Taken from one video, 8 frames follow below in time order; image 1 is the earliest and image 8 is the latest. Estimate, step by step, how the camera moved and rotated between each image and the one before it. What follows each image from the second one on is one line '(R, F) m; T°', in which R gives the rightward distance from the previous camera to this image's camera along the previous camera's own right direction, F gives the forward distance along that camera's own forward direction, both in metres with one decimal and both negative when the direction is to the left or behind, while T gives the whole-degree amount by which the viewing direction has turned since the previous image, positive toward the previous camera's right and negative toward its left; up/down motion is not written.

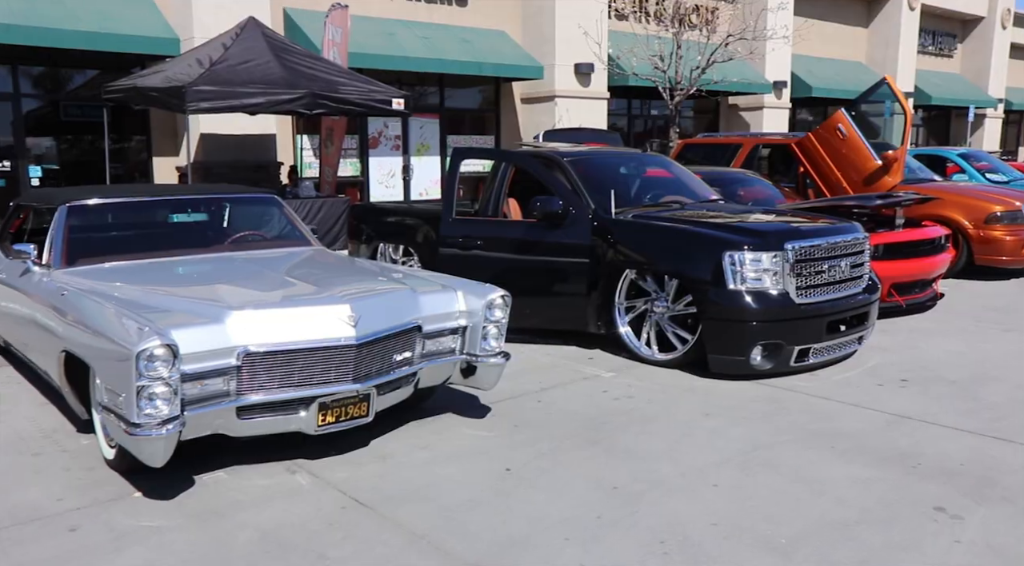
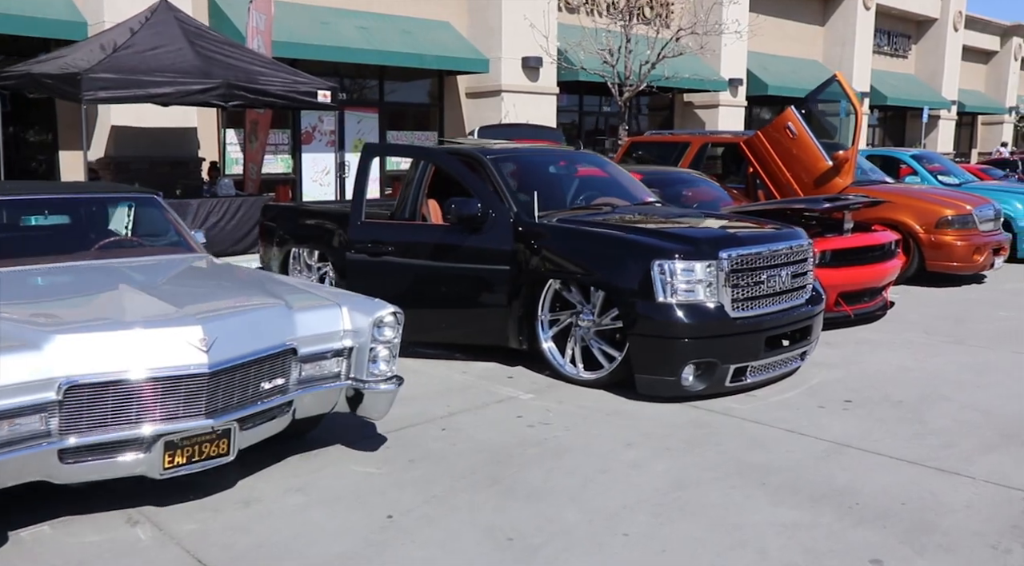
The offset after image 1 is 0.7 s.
(+0.4, +0.6) m; +3°
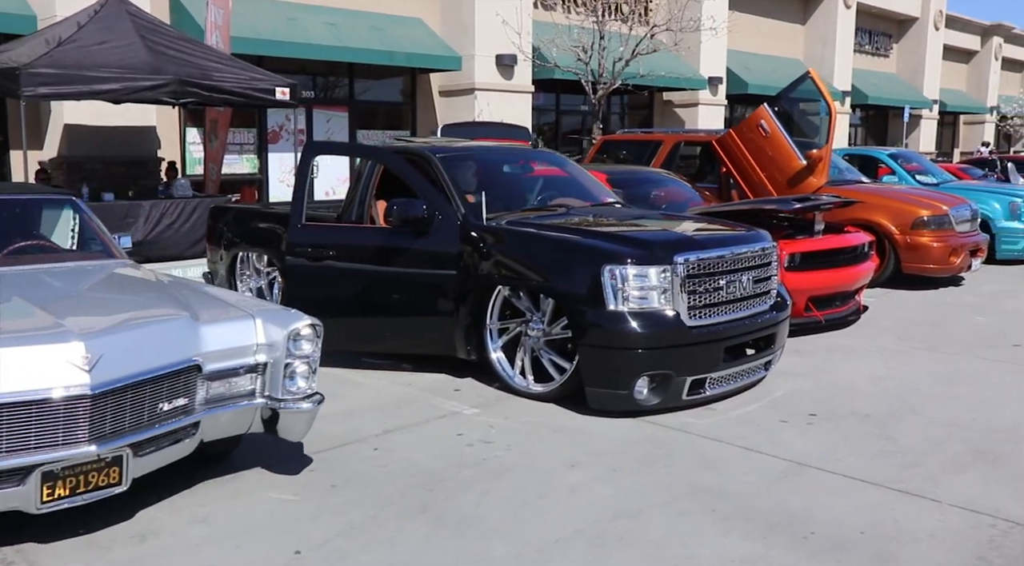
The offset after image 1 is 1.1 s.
(+0.3, +0.3) m; +1°
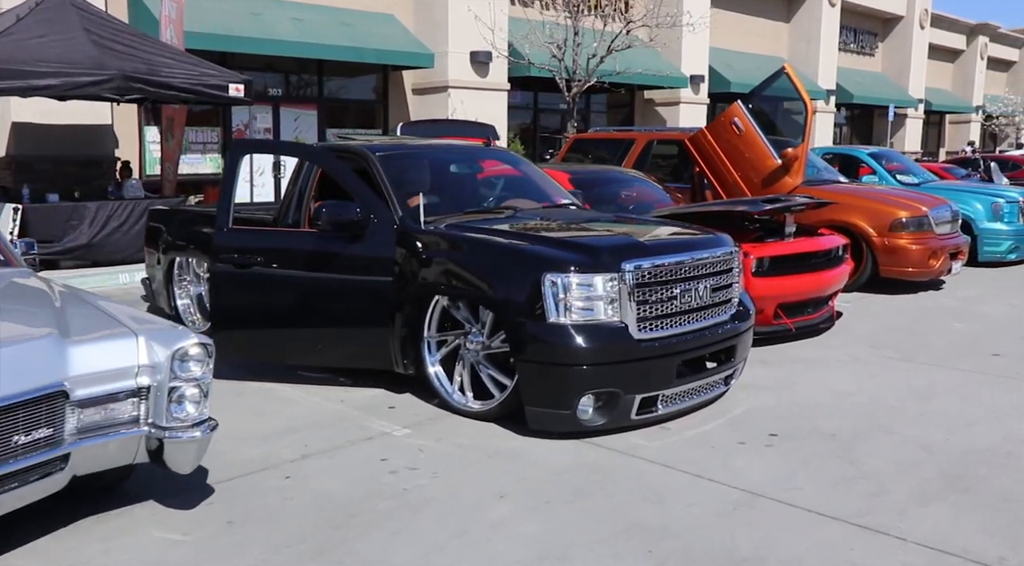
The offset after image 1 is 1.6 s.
(+0.3, +0.4) m; +1°
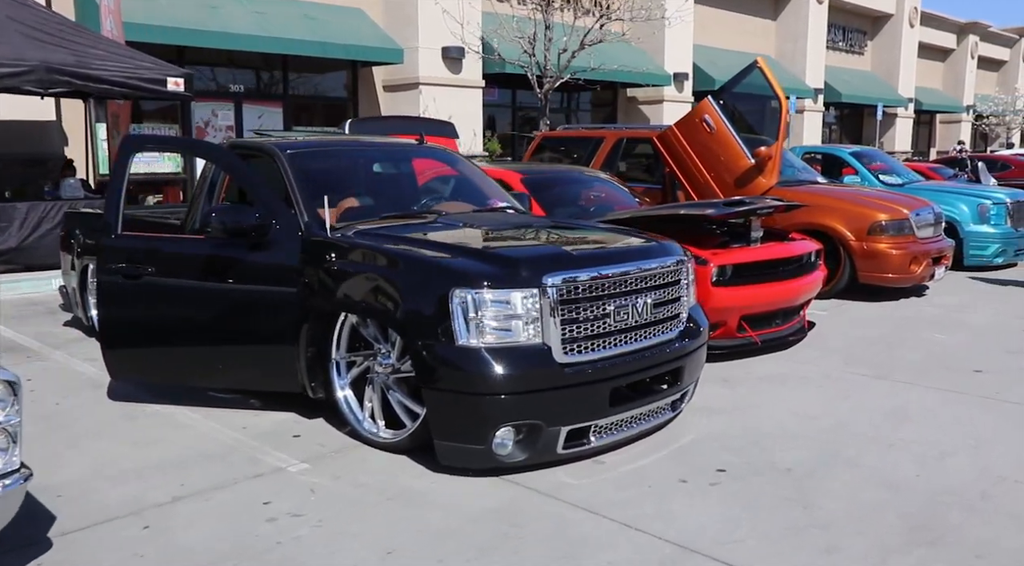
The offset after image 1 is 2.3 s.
(+0.4, +0.6) m; 0°
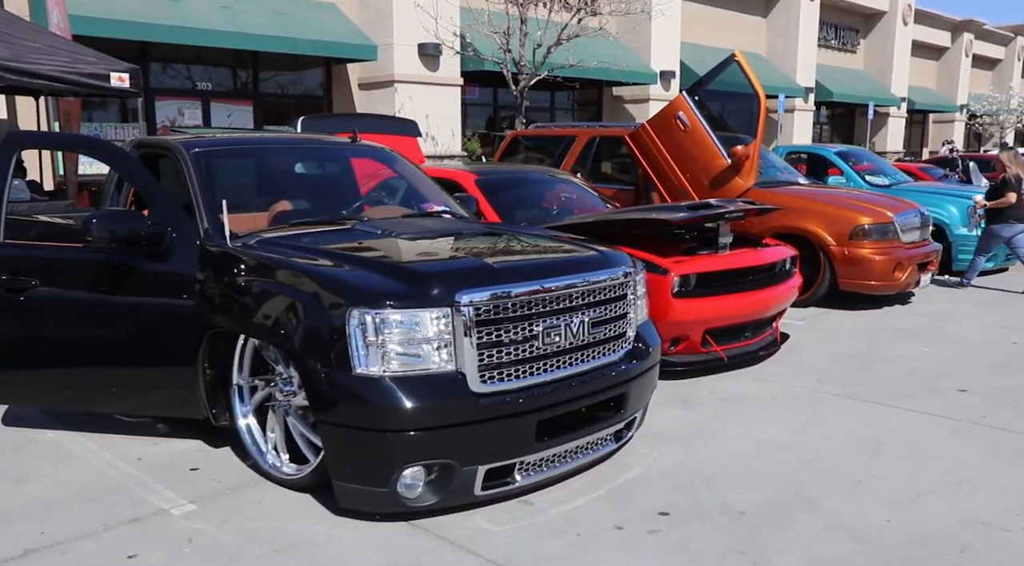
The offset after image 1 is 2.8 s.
(+0.4, +0.5) m; 0°
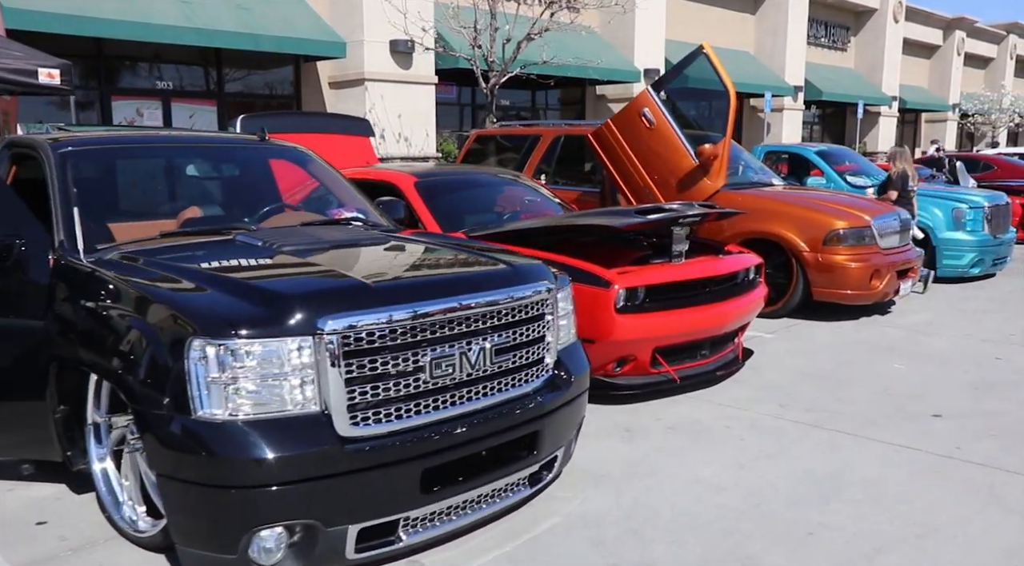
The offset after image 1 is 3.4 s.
(+0.4, +0.5) m; 0°
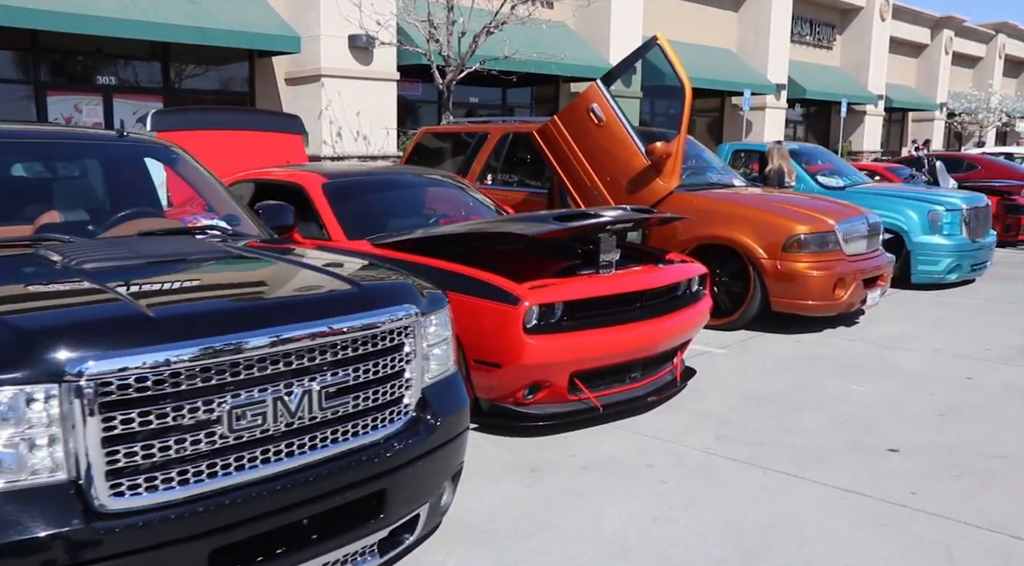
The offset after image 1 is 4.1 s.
(+0.5, +0.6) m; 0°
